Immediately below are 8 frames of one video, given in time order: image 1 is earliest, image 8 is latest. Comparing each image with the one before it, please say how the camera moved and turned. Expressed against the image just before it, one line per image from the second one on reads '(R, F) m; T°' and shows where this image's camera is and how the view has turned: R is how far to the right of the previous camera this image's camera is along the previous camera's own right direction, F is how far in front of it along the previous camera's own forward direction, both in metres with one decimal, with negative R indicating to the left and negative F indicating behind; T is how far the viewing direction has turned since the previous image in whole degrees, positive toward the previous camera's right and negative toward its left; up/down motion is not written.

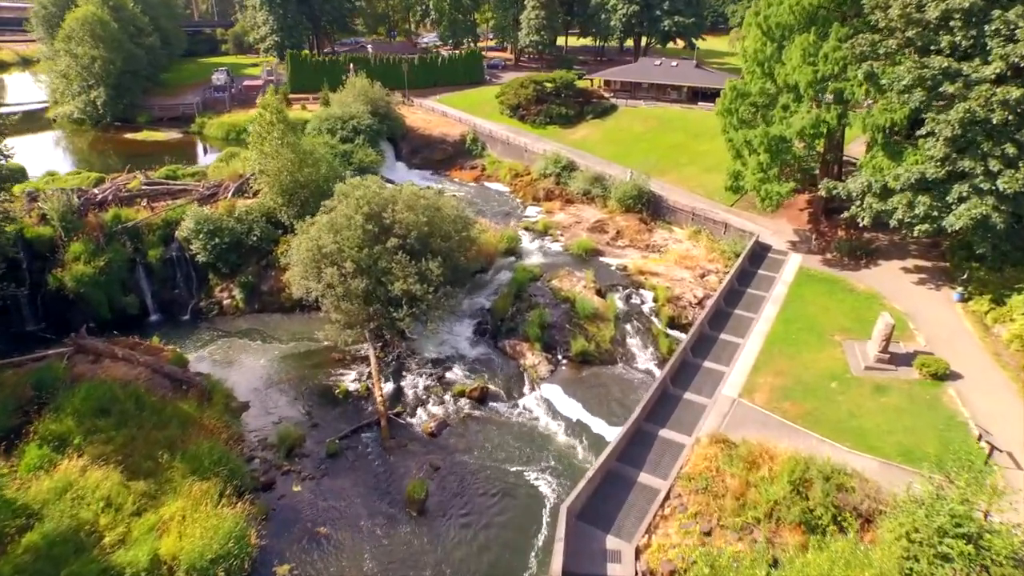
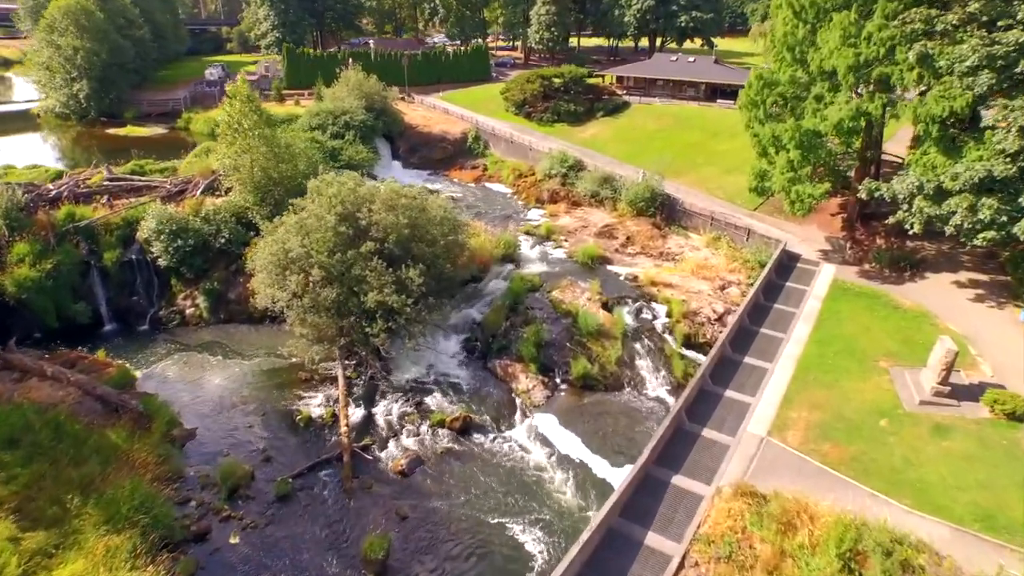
(+0.9, +4.2) m; -1°
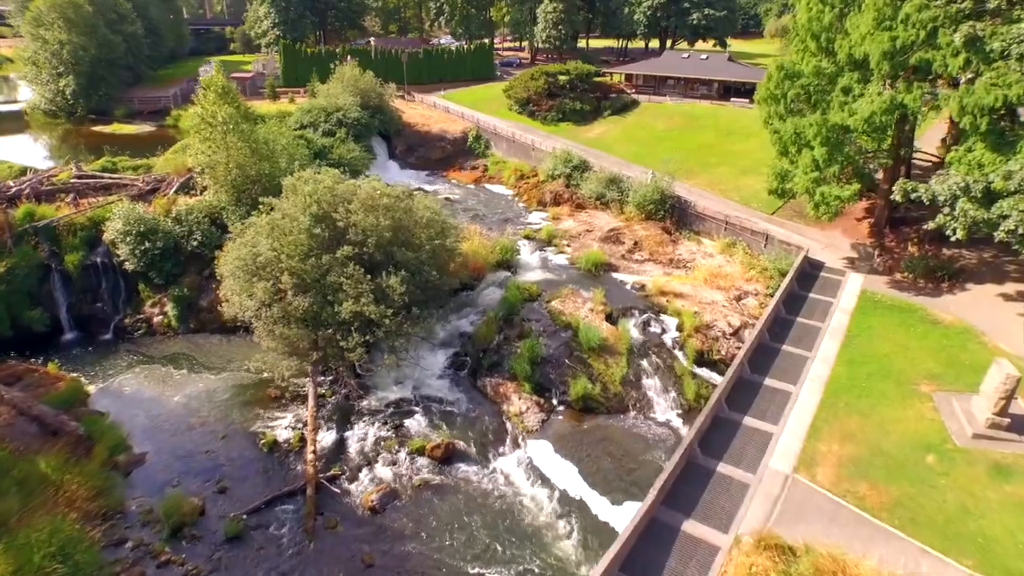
(+0.7, +3.0) m; -1°
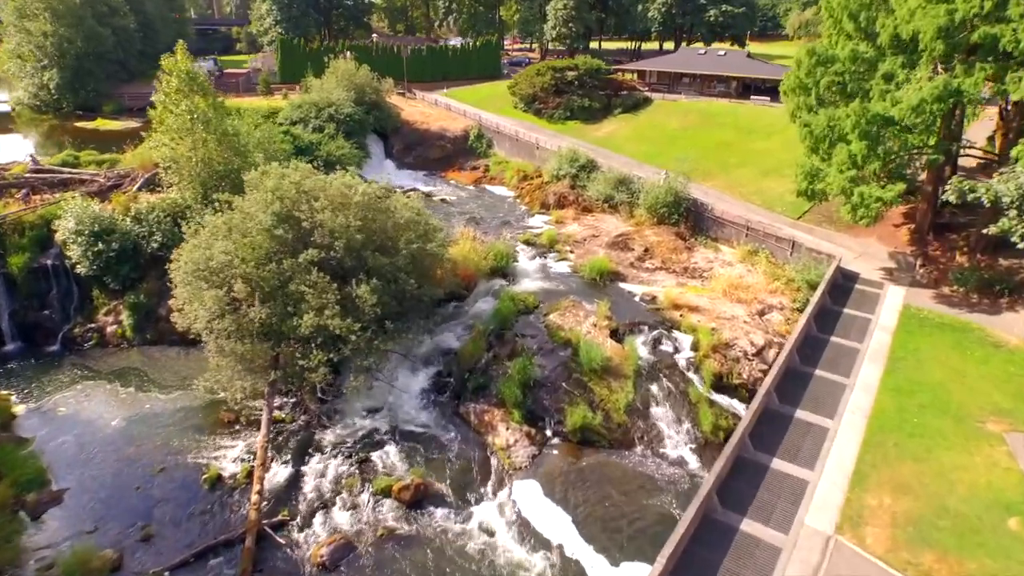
(+0.8, +3.6) m; -1°
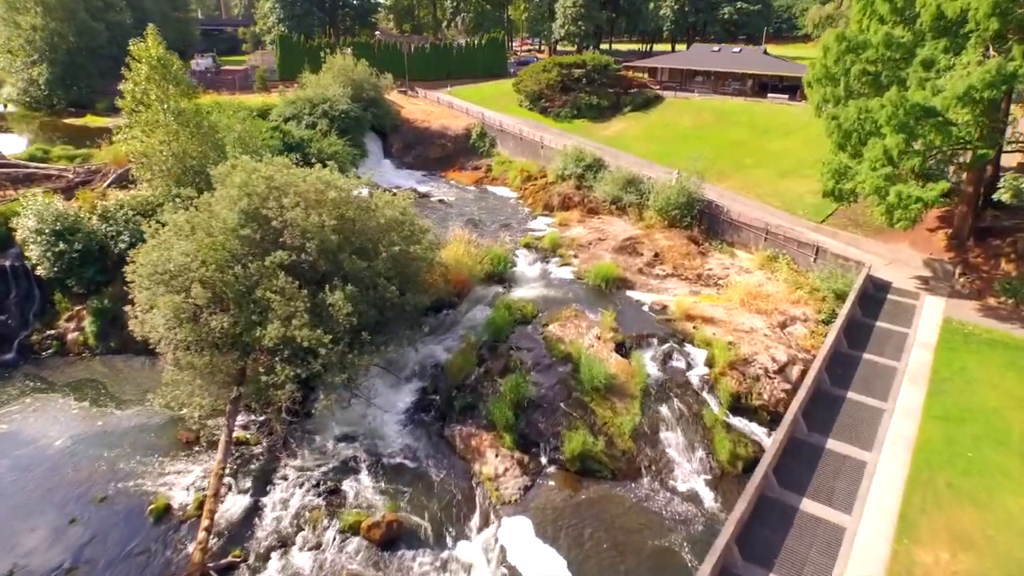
(+0.6, +2.6) m; -1°
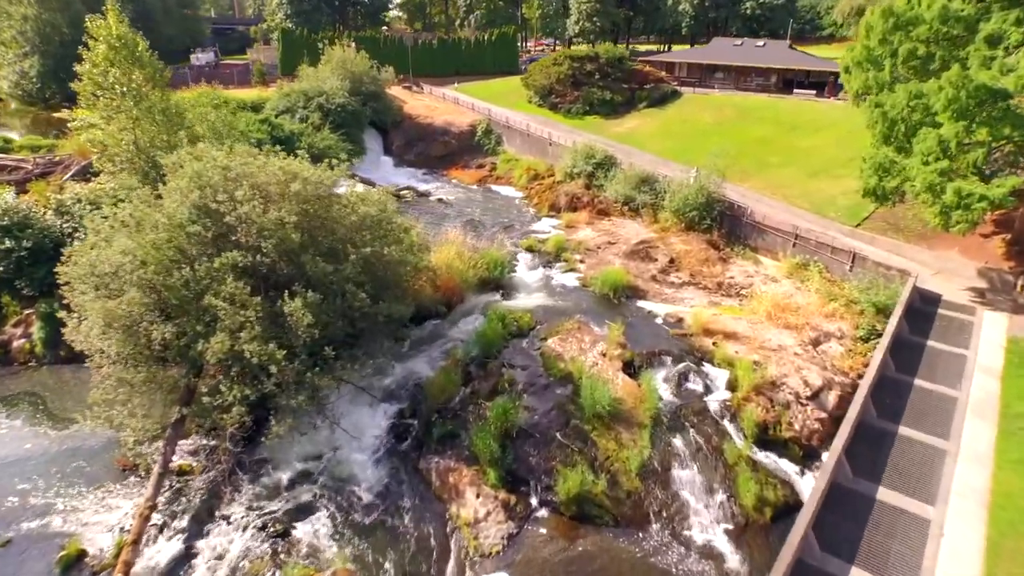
(+0.8, +3.0) m; -1°
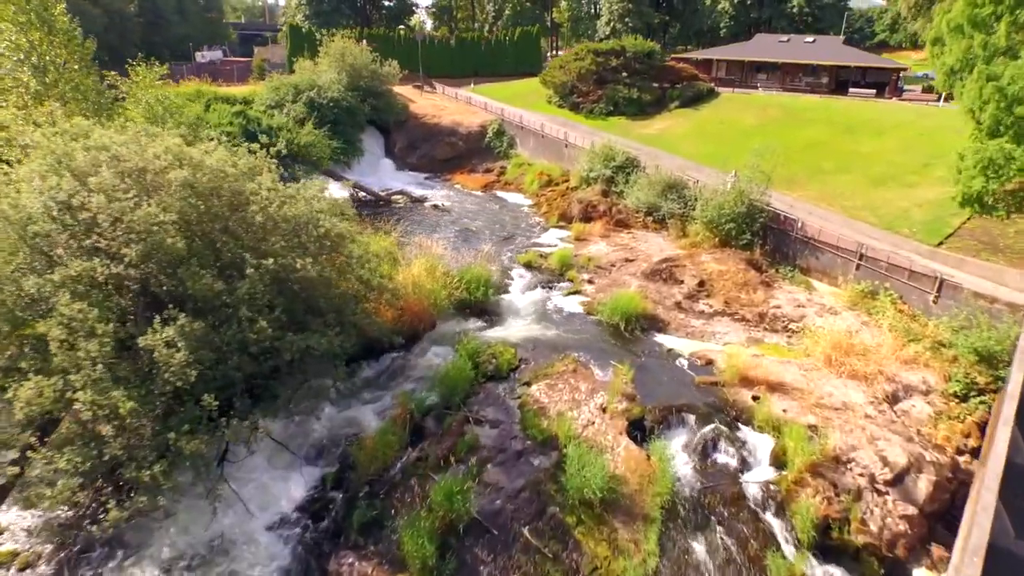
(+1.6, +5.4) m; -3°
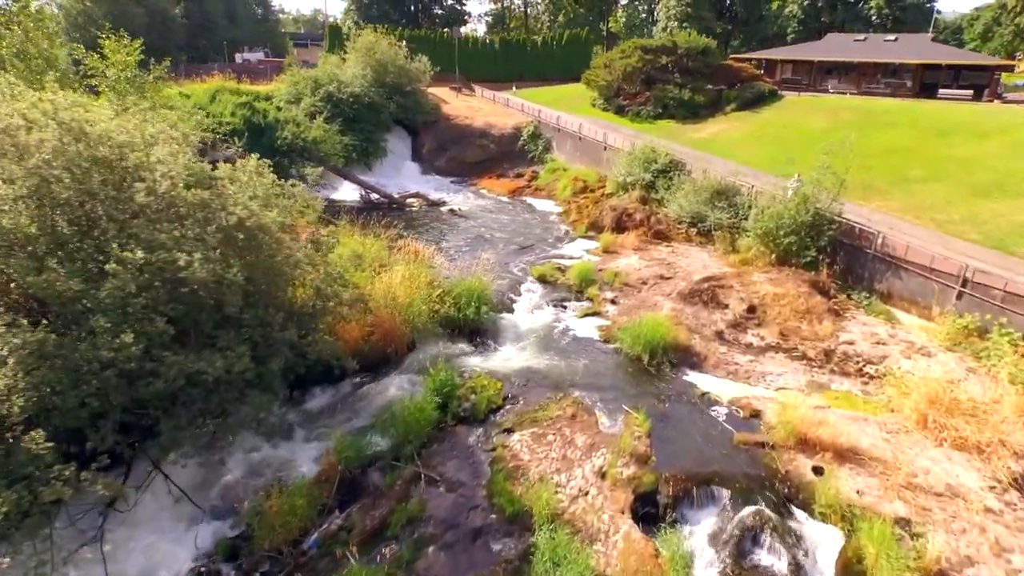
(+1.5, +4.1) m; -5°
